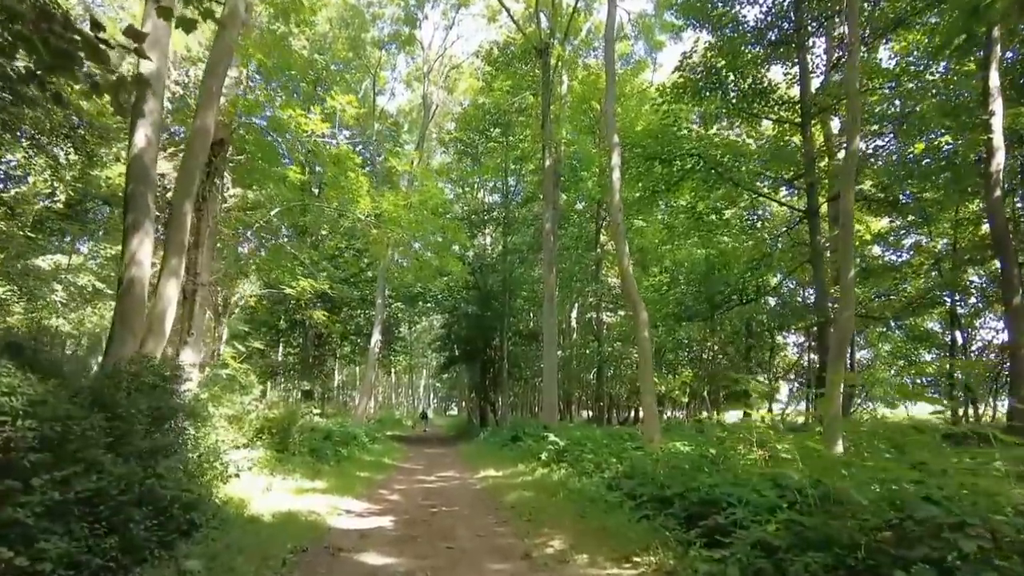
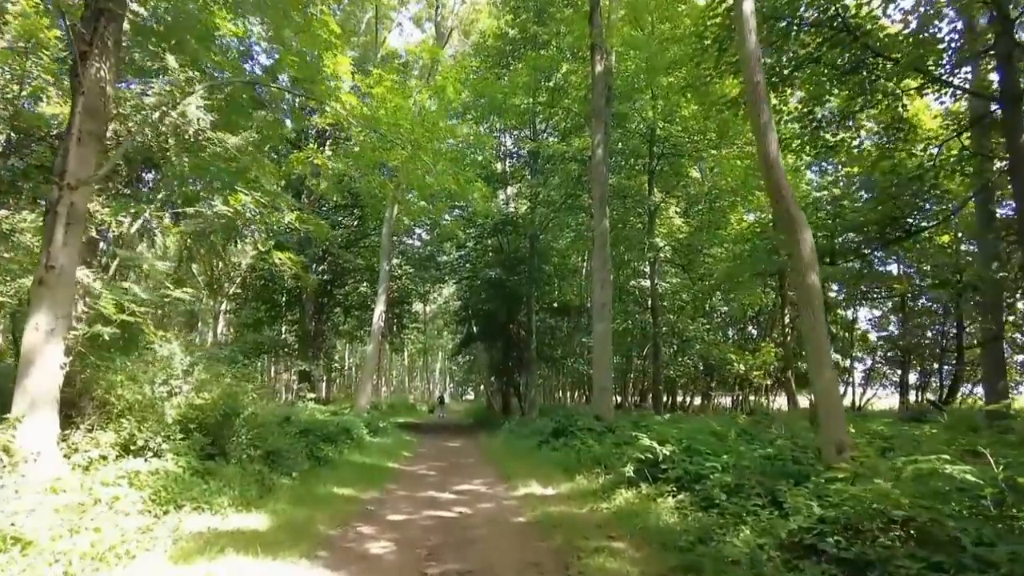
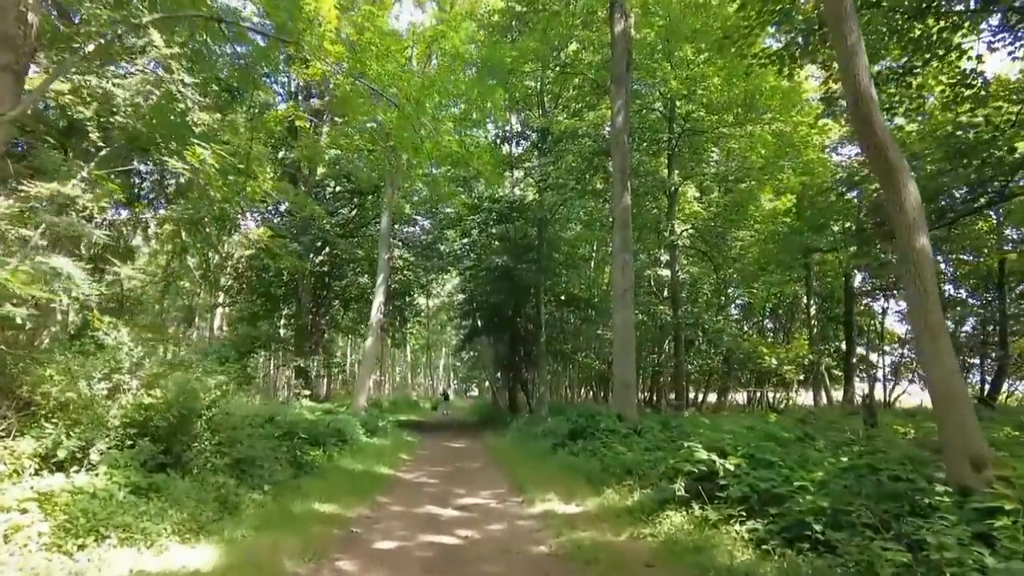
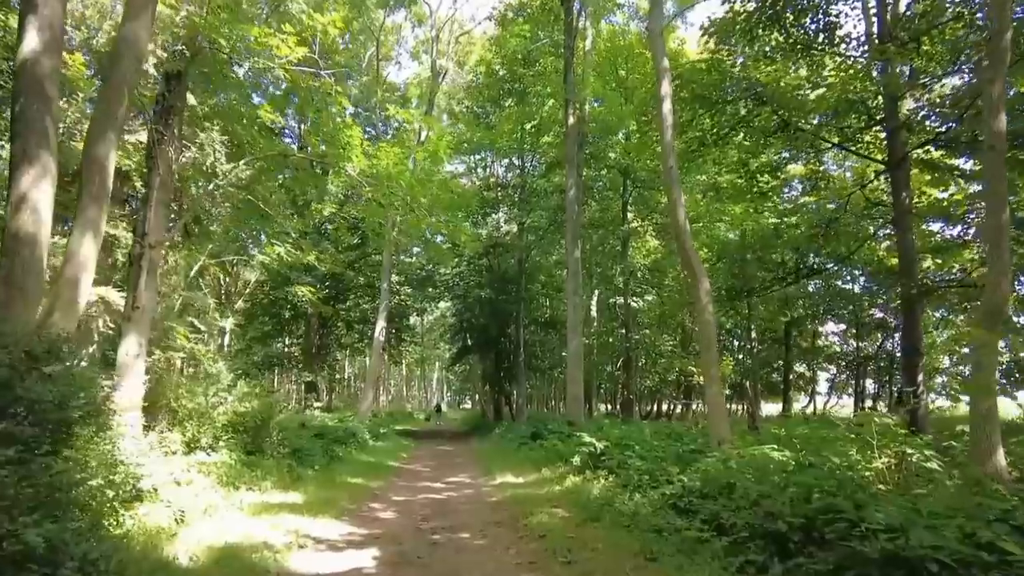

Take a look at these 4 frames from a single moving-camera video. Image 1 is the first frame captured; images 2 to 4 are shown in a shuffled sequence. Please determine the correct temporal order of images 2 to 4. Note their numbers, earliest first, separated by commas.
4, 2, 3
